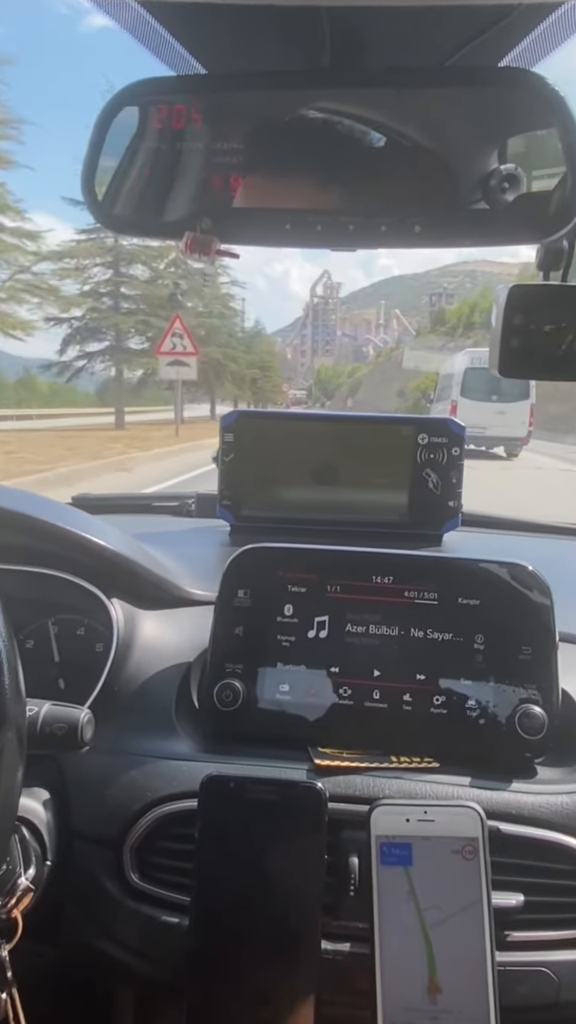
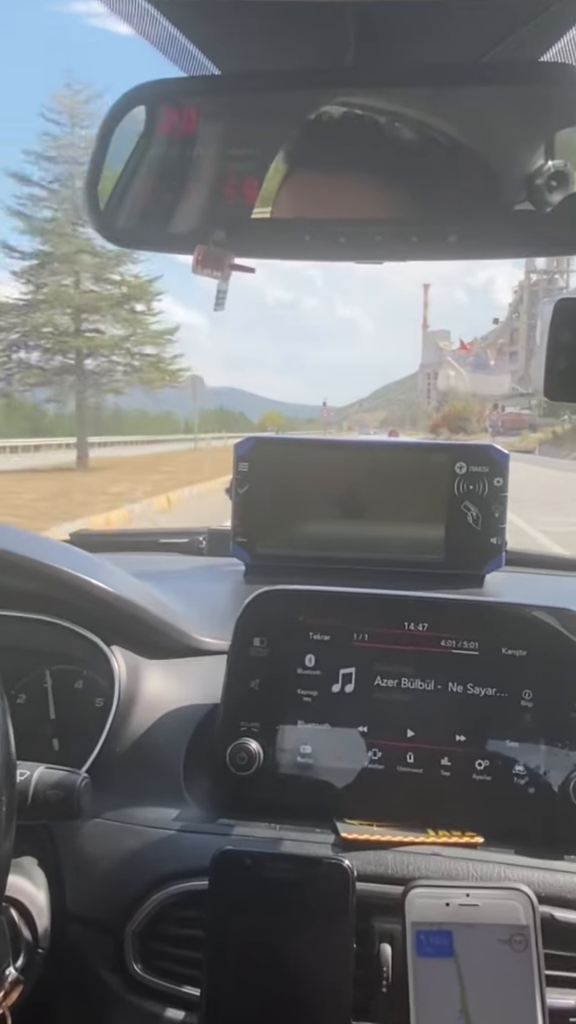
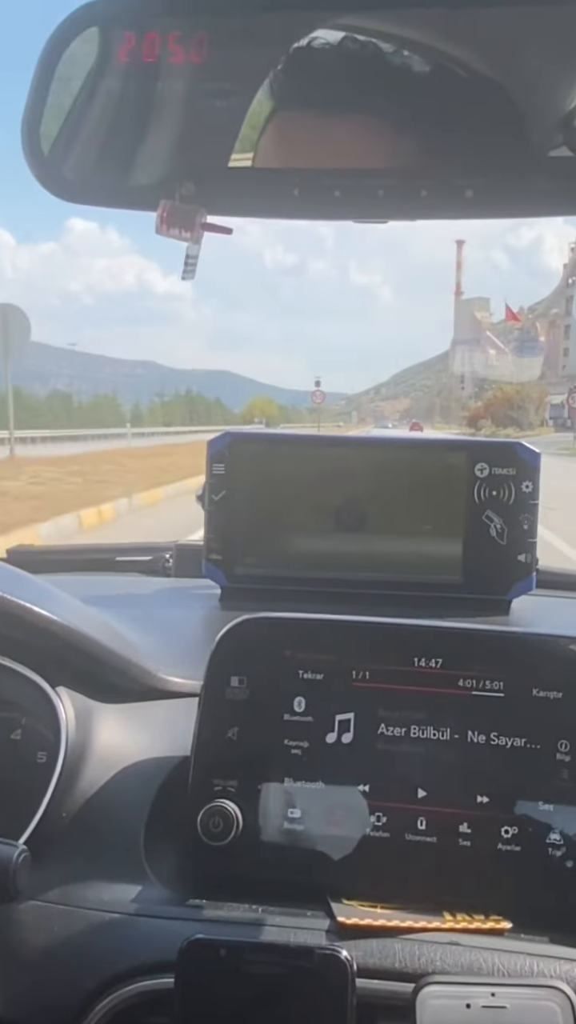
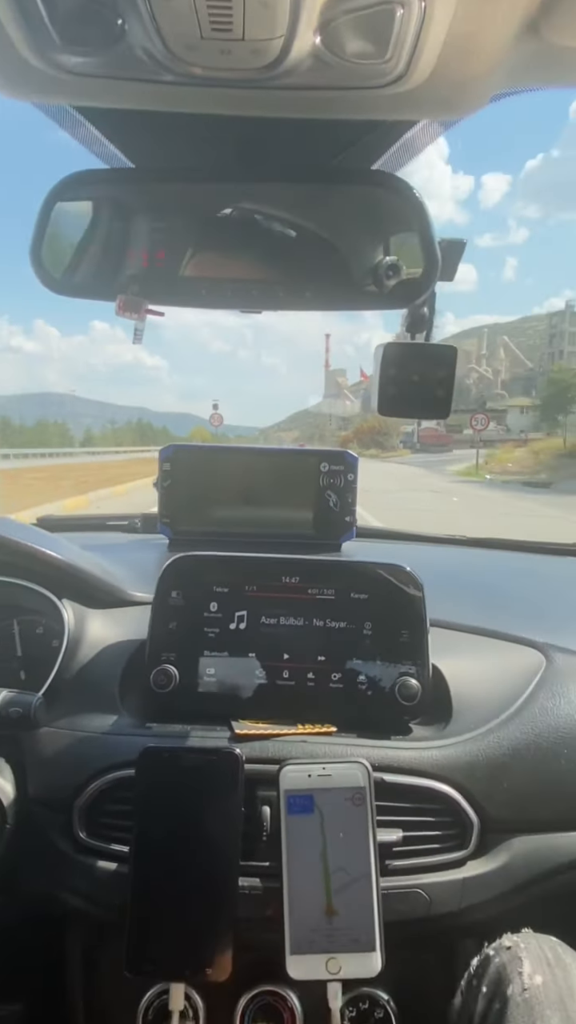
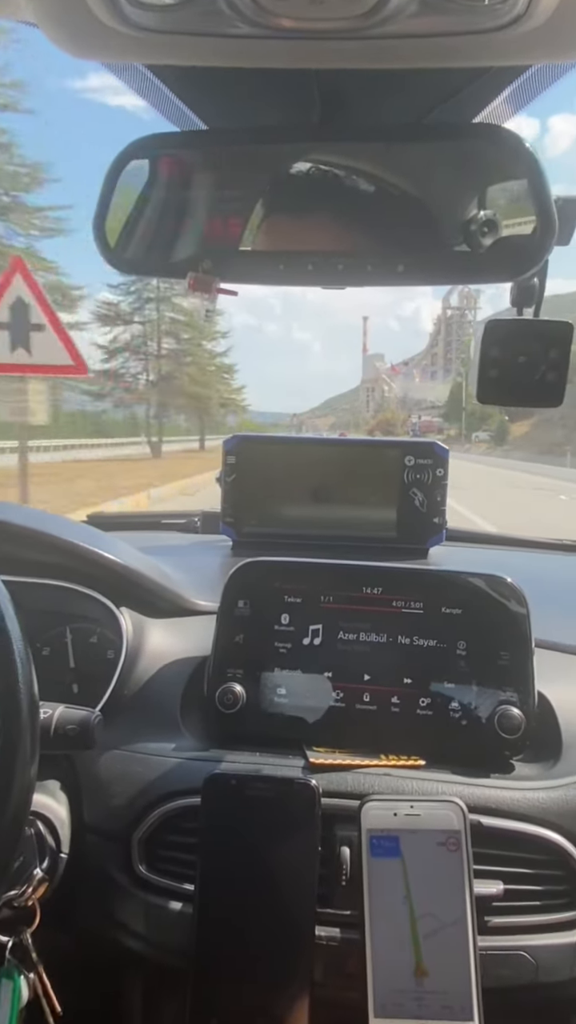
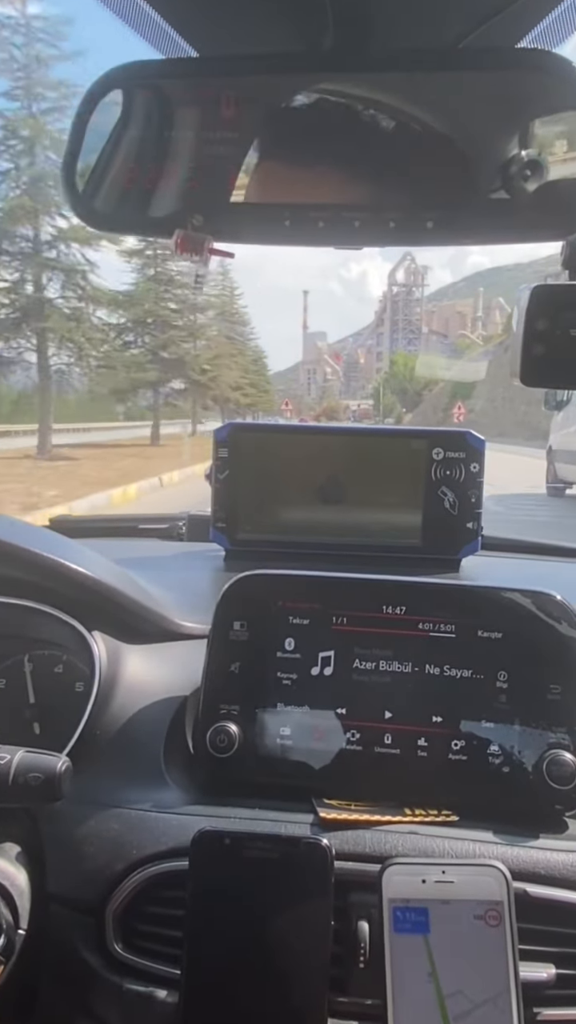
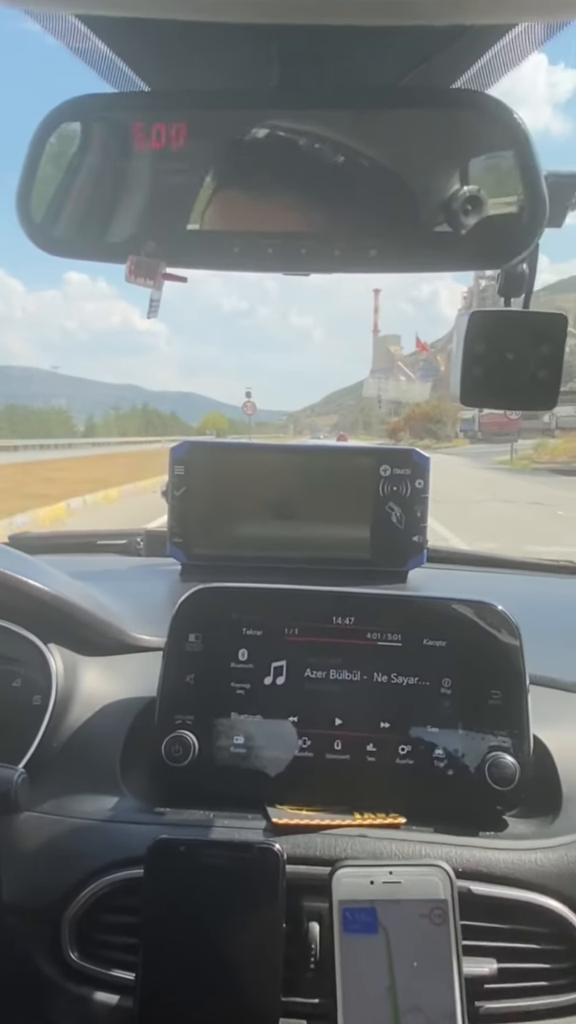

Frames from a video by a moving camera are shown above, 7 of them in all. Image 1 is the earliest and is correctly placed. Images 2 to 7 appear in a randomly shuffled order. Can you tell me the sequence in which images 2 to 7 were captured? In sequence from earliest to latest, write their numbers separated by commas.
6, 5, 2, 3, 7, 4
